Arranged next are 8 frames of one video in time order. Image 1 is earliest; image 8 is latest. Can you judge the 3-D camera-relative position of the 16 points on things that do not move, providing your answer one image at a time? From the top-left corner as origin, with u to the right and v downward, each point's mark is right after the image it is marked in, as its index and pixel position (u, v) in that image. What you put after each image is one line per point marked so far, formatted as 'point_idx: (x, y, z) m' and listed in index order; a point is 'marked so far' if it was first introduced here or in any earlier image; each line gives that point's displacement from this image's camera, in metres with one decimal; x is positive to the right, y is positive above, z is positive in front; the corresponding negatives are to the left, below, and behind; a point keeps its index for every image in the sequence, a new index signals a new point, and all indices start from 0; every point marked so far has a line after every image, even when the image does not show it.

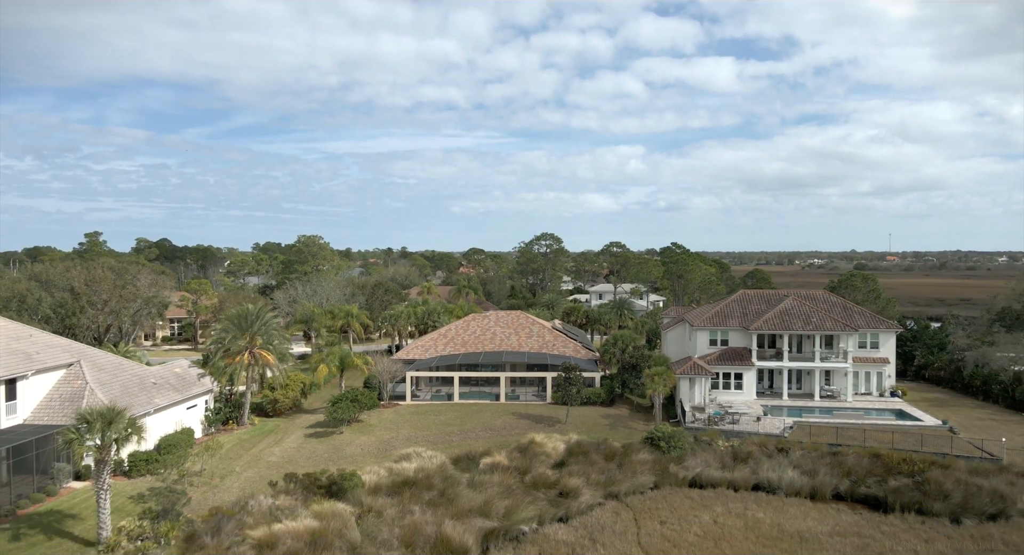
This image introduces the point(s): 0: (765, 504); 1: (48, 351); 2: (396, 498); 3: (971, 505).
0: (+5.3, -4.7, +16.8) m
1: (-10.8, -1.7, +18.7) m
2: (-2.4, -4.5, +16.4) m
3: (+9.2, -4.6, +16.1) m
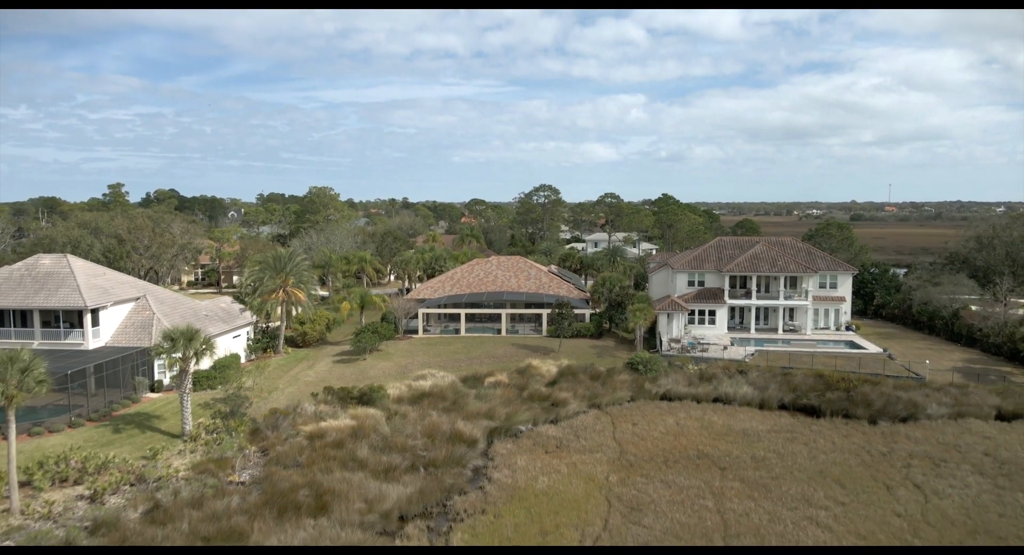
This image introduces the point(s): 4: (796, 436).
0: (+5.3, -3.4, +20.3) m
1: (-10.8, -0.2, +22.1) m
2: (-2.4, -3.2, +20.0) m
3: (+9.2, -3.3, +19.6) m
4: (+6.4, -3.6, +18.0) m
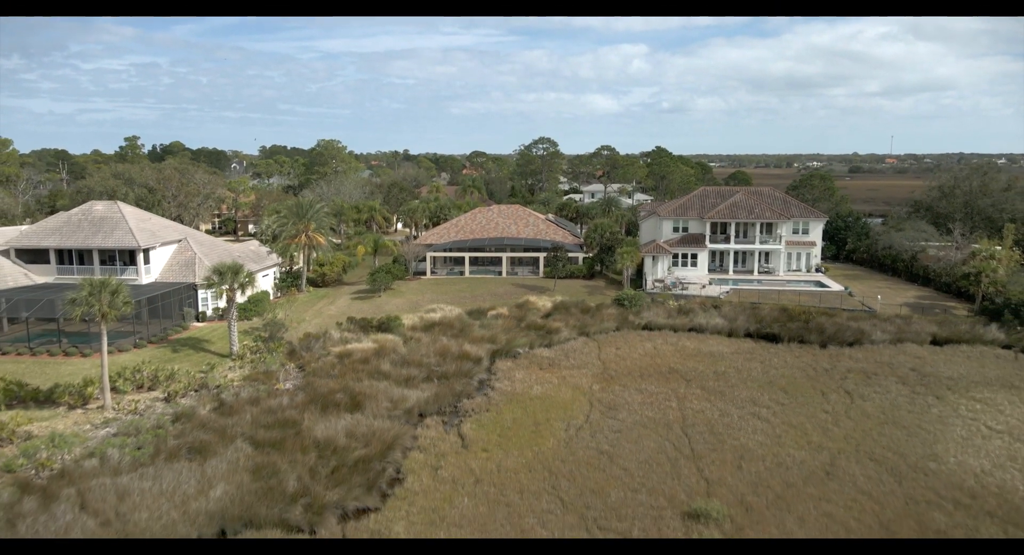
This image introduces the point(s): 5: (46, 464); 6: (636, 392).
0: (+5.3, -1.8, +23.3) m
1: (-10.8, +1.5, +24.9) m
2: (-2.4, -1.6, +23.0) m
3: (+9.2, -1.7, +22.7) m
4: (+6.4, -2.1, +21.1) m
5: (-7.6, -3.1, +13.1) m
6: (+2.8, -2.6, +18.0) m
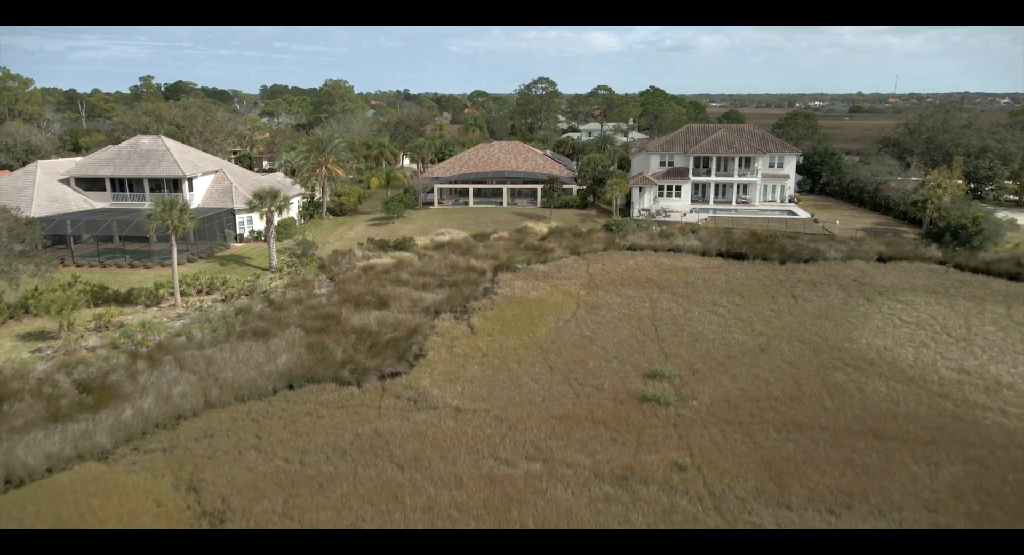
0: (+5.3, +0.7, +26.7) m
1: (-10.8, +4.0, +28.0) m
2: (-2.4, +0.9, +26.3) m
3: (+9.2, +0.7, +26.0) m
4: (+6.4, +0.2, +24.4) m
5: (-7.6, -1.3, +16.6) m
6: (+2.8, -0.5, +21.4) m
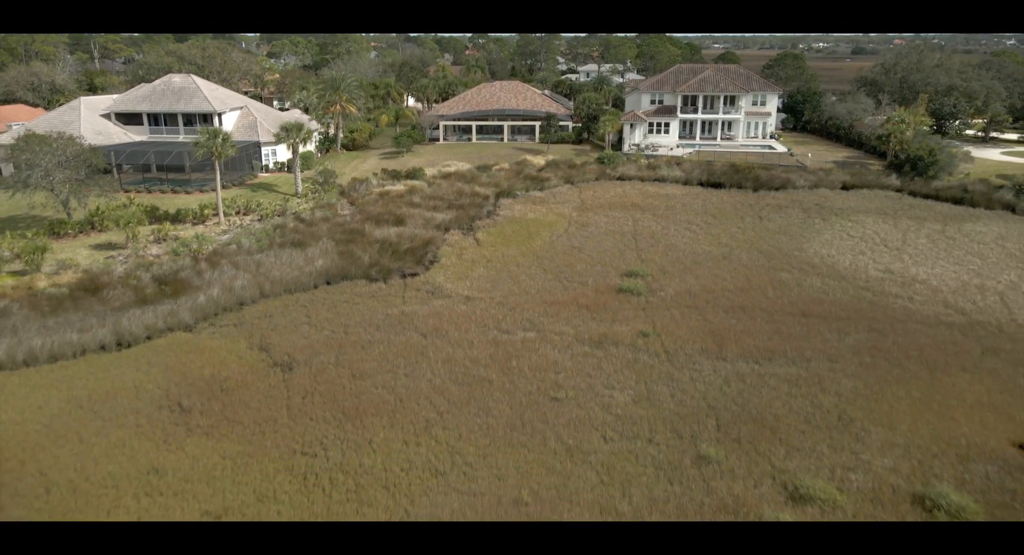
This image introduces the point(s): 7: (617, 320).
0: (+5.3, +3.4, +29.5) m
1: (-10.8, +6.8, +30.6) m
2: (-2.4, +3.5, +29.2) m
3: (+9.2, +3.4, +28.8) m
4: (+6.4, +2.8, +27.3) m
5: (-7.6, +0.7, +19.6) m
6: (+2.8, +1.8, +24.4) m
7: (+2.0, -0.8, +15.2) m
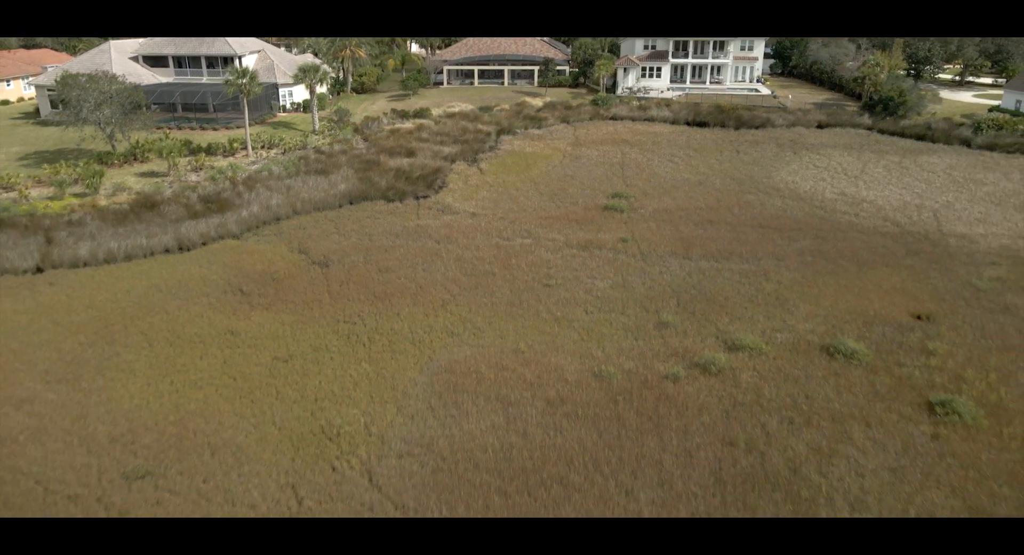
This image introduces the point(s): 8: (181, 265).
0: (+5.3, +6.1, +31.8) m
1: (-10.8, +9.6, +32.7) m
2: (-2.4, +6.2, +31.5) m
3: (+9.2, +6.0, +31.1) m
4: (+6.4, +5.3, +29.7) m
5: (-7.6, +2.8, +22.1) m
6: (+2.8, +4.2, +26.8) m
7: (+2.0, +1.0, +17.8) m
8: (-6.5, +0.3, +15.7) m
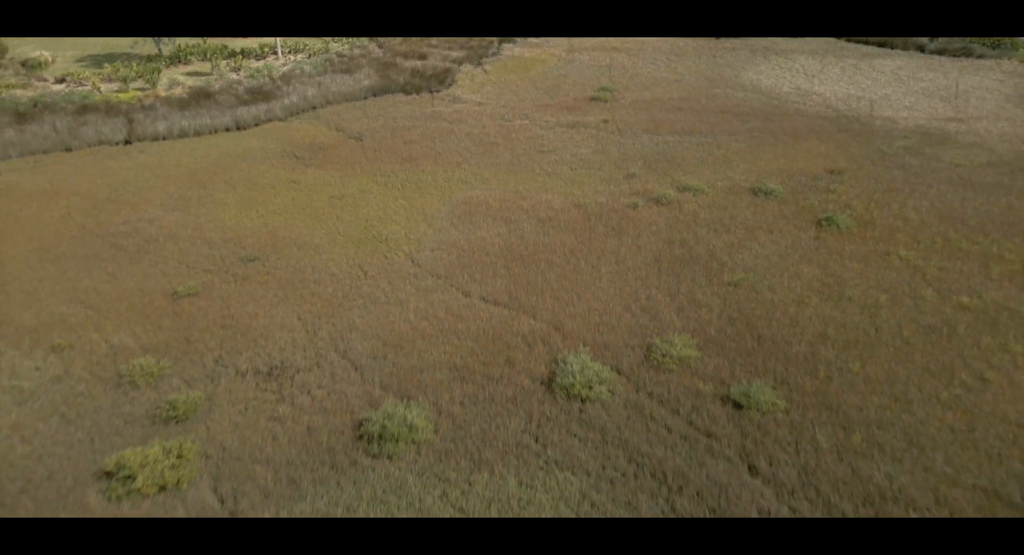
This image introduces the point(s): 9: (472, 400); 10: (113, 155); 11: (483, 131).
0: (+5.3, +10.6, +34.8) m
1: (-10.8, +14.1, +35.4) m
2: (-2.4, +10.7, +34.4) m
3: (+9.2, +10.4, +34.1) m
4: (+6.4, +9.6, +32.7) m
5: (-7.6, +6.4, +25.3) m
6: (+2.8, +8.3, +29.9) m
7: (+2.0, +4.3, +21.2) m
8: (-6.5, +3.3, +19.2) m
9: (-0.4, -1.4, +9.0) m
10: (-8.9, +2.7, +17.9) m
11: (-0.7, +3.6, +19.8) m
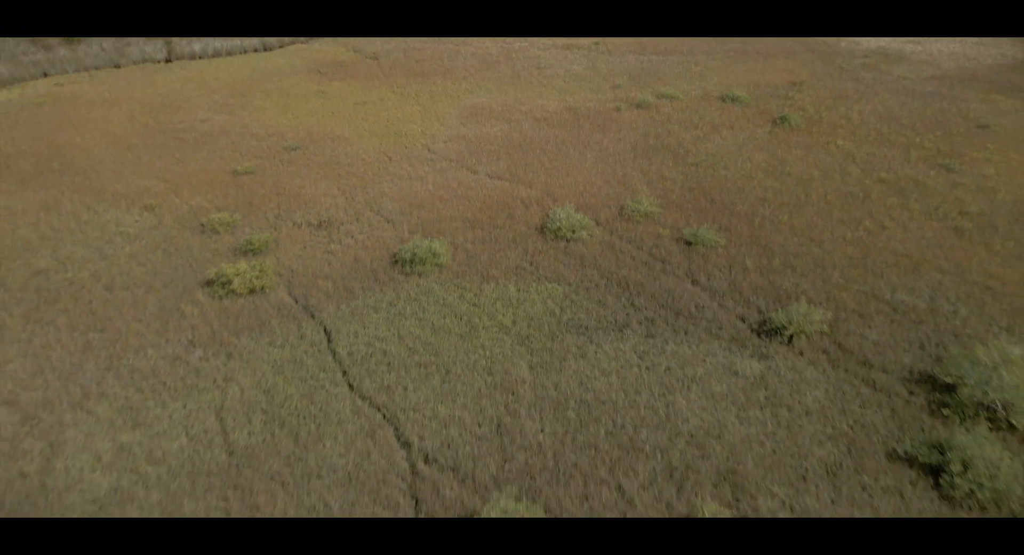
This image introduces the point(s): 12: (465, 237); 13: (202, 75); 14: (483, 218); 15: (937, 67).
0: (+5.3, +14.1, +36.5) m
1: (-10.8, +17.7, +36.9) m
2: (-2.4, +14.2, +36.1) m
3: (+9.3, +13.9, +35.8) m
4: (+6.4, +13.0, +34.5) m
5: (-7.6, +9.3, +27.3) m
6: (+2.8, +11.5, +31.8) m
7: (+2.0, +7.0, +23.4) m
8: (-6.5, +5.9, +21.4) m
9: (-0.4, +0.5, +11.5) m
10: (-8.9, +5.2, +20.2) m
11: (-0.7, +6.2, +22.0) m
12: (-0.7, +0.6, +11.6) m
13: (-7.7, +5.0, +19.9) m
14: (-0.5, +0.9, +12.2) m
15: (+10.6, +5.3, +20.0) m
